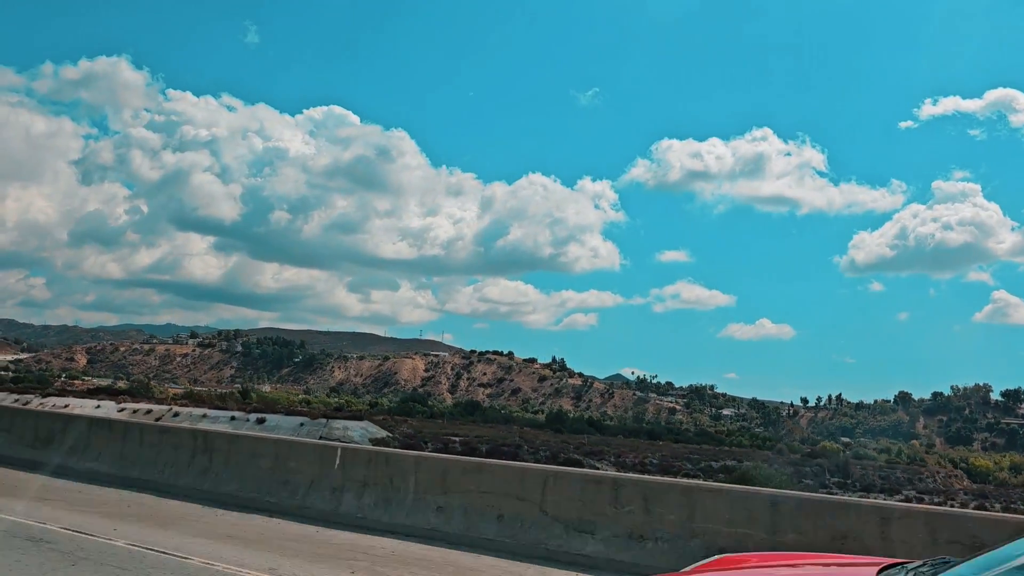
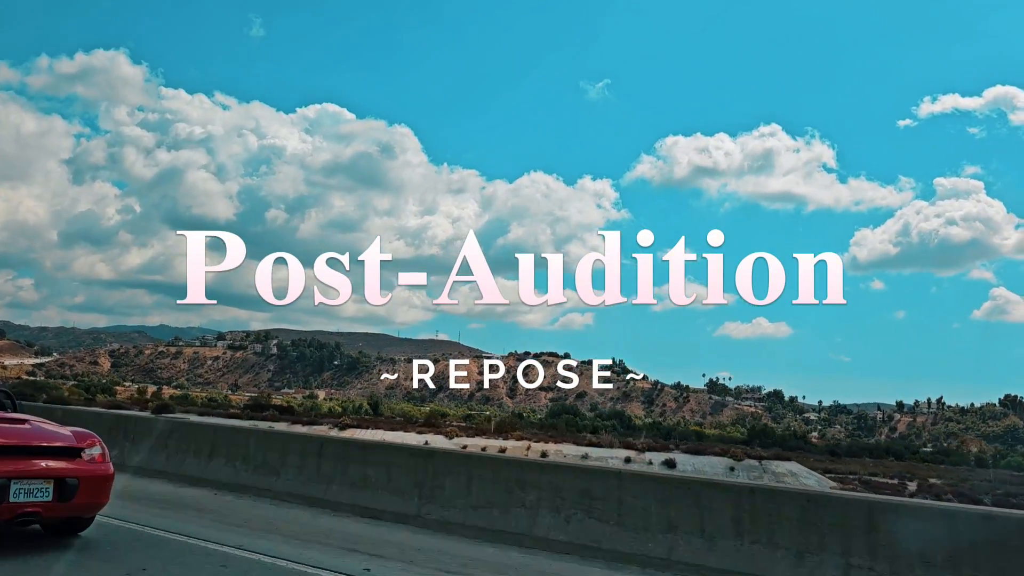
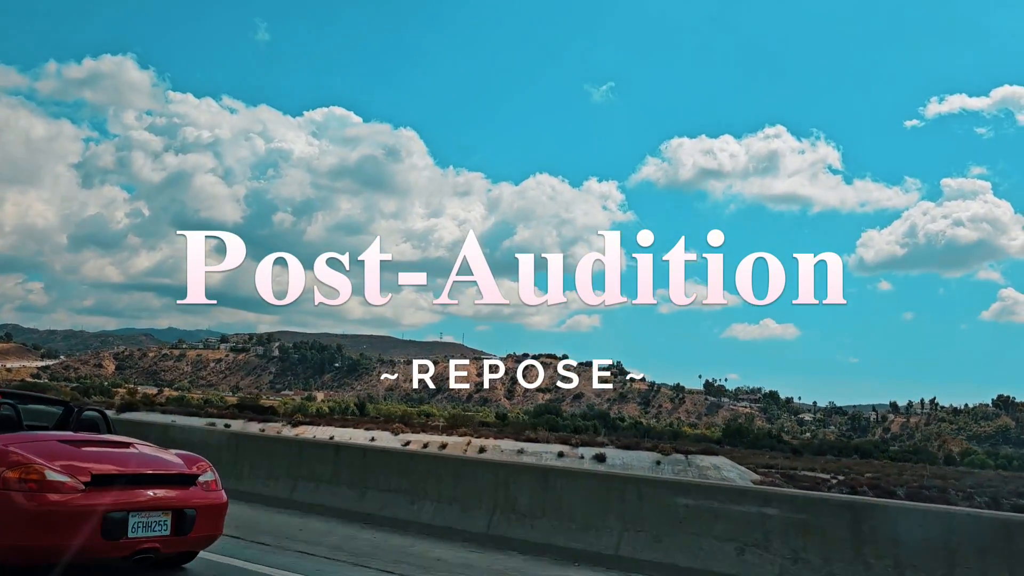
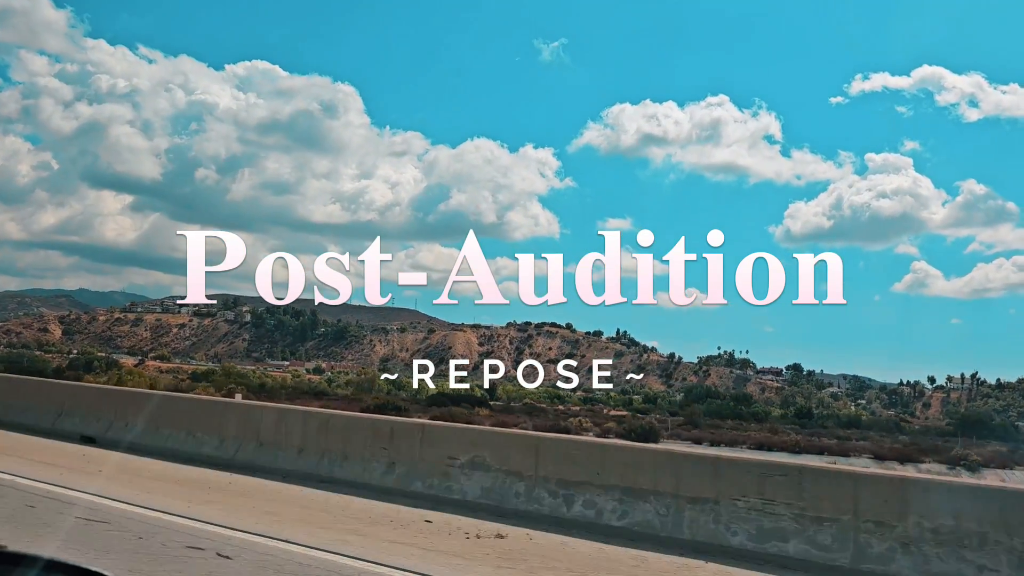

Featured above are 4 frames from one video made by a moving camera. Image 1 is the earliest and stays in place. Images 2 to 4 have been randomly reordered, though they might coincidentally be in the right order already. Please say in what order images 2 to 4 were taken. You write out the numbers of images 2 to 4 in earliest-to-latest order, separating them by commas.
3, 2, 4
